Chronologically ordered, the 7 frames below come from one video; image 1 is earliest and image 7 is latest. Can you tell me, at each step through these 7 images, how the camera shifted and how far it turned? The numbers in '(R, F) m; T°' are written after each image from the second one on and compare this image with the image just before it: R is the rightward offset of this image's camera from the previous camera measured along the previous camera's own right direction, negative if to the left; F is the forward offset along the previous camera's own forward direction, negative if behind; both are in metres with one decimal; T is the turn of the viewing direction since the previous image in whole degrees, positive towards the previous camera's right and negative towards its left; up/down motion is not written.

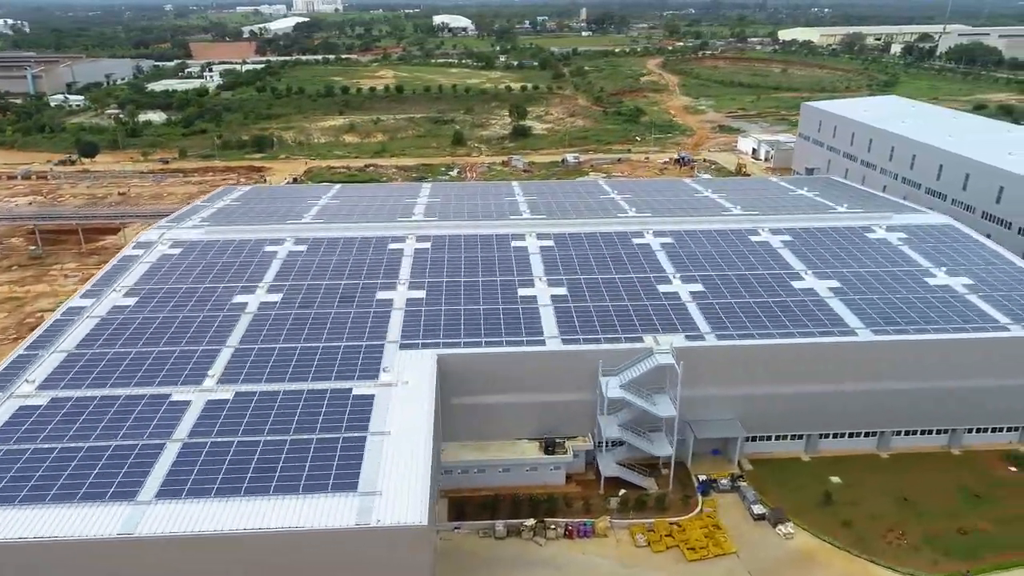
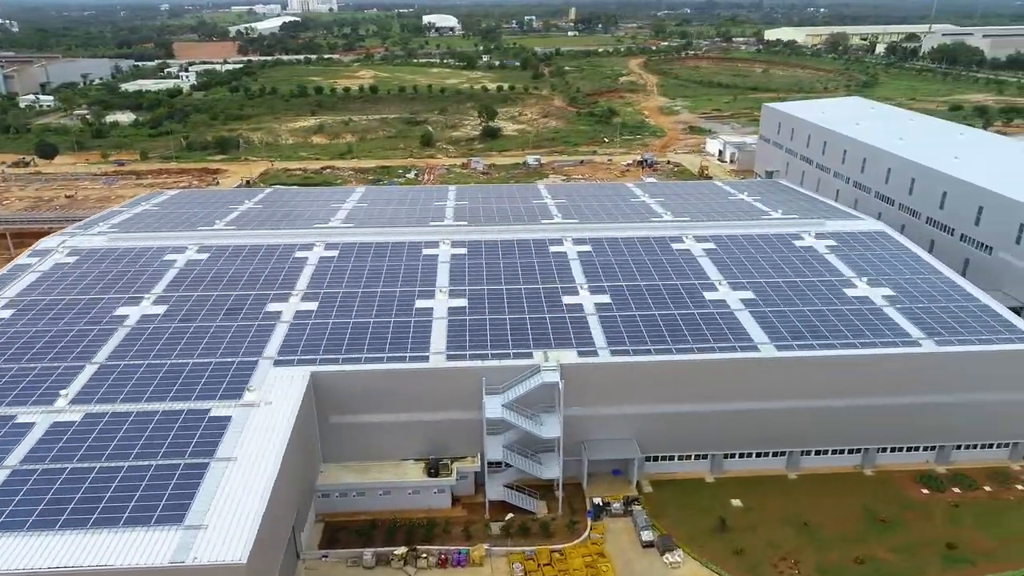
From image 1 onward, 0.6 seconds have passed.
(+5.3, +1.5) m; 0°
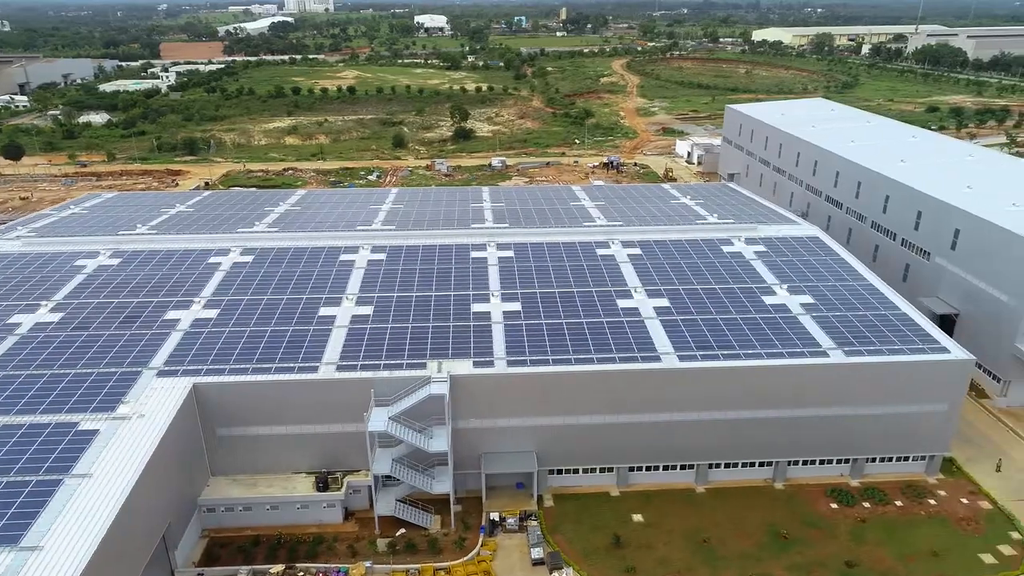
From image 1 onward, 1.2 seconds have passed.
(+4.7, +0.8) m; 0°
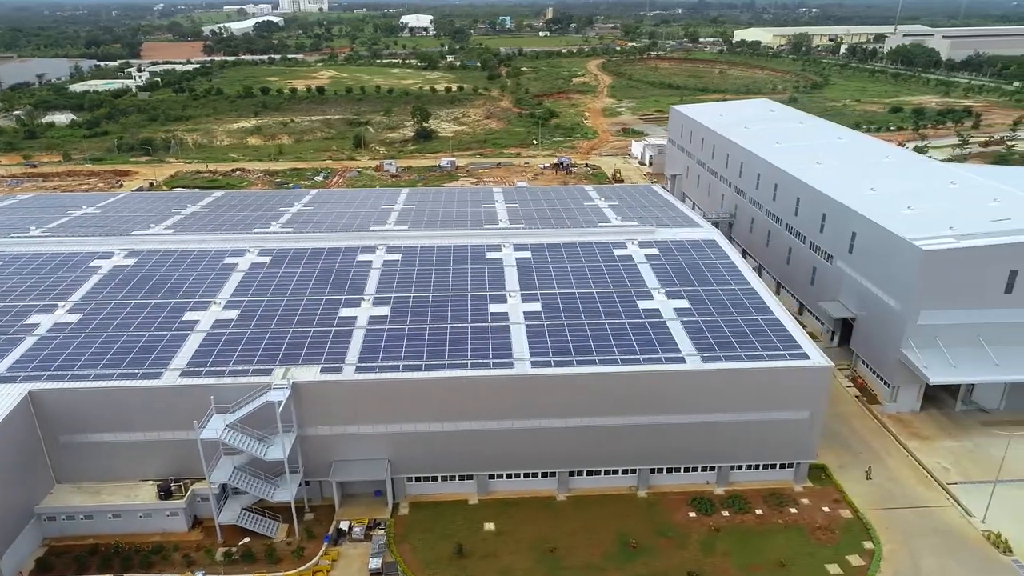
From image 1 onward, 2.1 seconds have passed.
(+6.6, +0.4) m; 0°
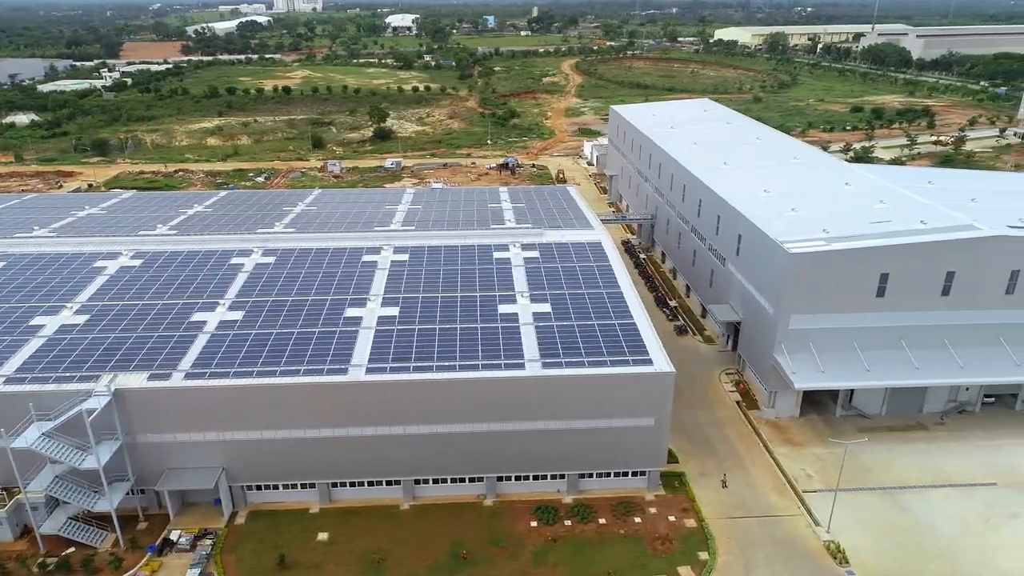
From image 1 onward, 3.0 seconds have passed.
(+7.1, +0.6) m; 0°
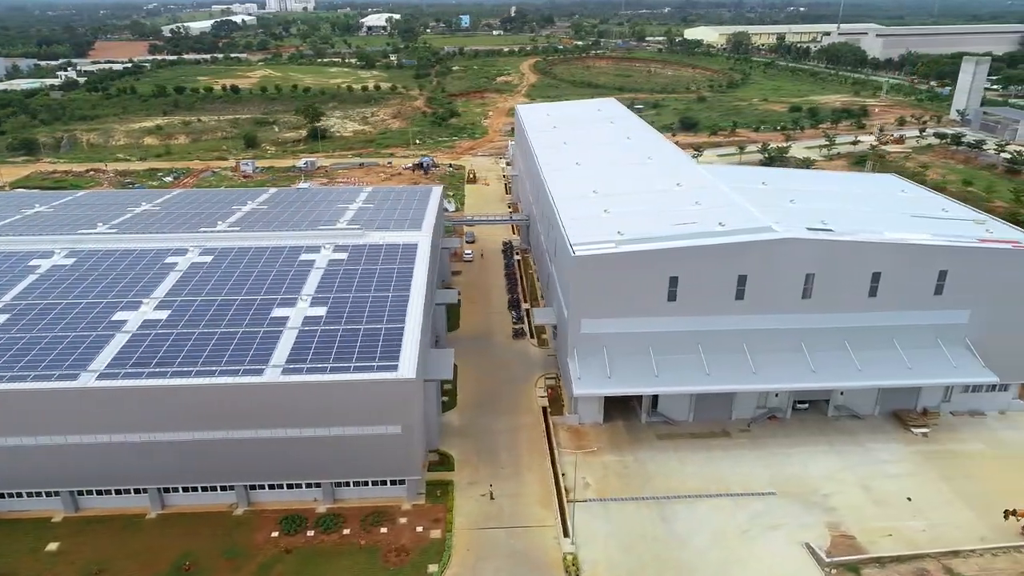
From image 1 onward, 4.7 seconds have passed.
(+11.0, +0.8) m; 0°
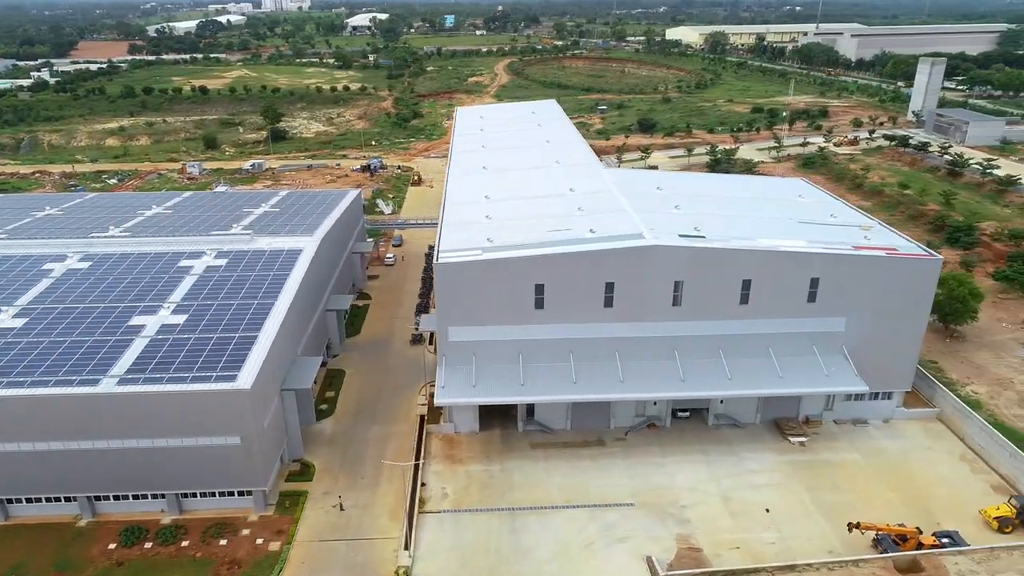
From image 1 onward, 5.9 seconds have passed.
(+6.7, +0.4) m; 0°
